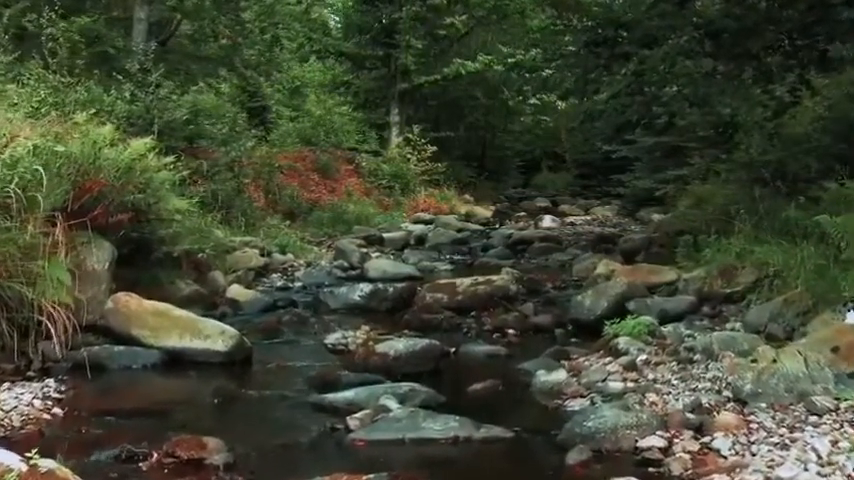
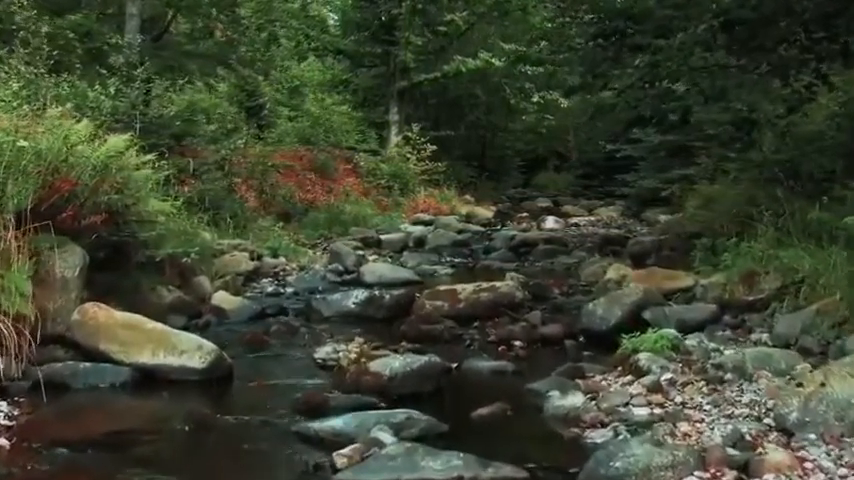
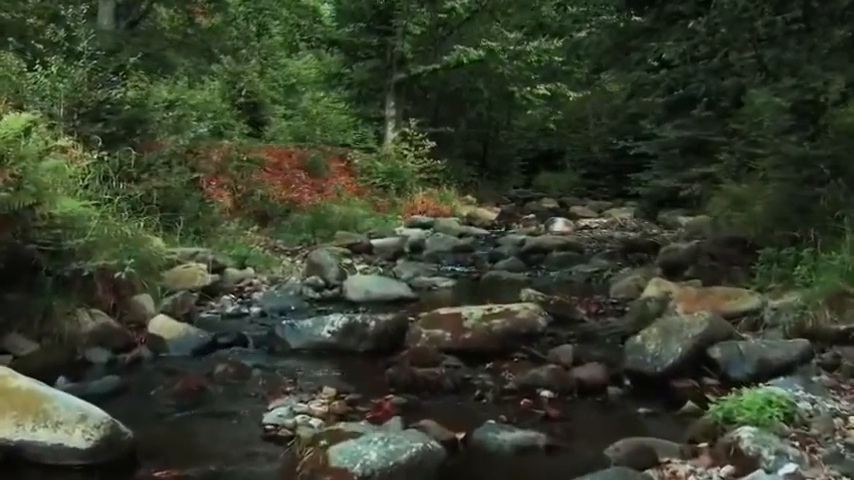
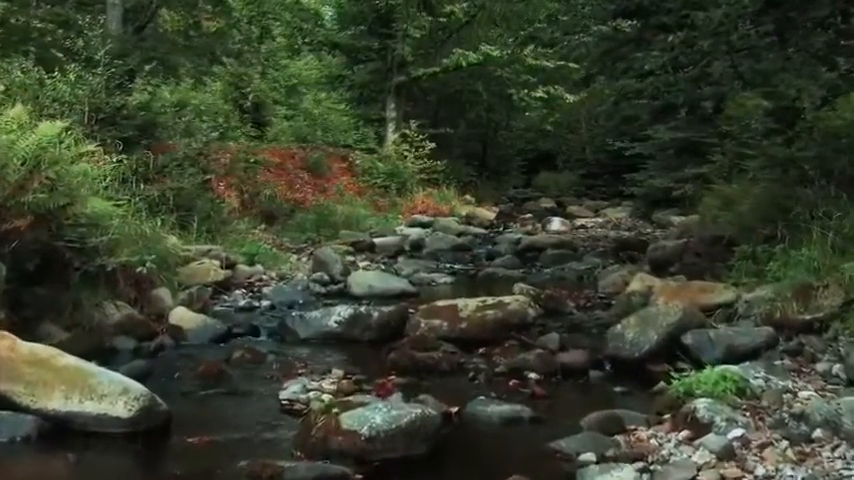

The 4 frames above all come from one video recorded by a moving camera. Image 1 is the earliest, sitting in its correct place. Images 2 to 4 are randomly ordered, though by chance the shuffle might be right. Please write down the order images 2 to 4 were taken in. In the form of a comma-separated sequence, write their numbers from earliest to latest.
2, 4, 3
